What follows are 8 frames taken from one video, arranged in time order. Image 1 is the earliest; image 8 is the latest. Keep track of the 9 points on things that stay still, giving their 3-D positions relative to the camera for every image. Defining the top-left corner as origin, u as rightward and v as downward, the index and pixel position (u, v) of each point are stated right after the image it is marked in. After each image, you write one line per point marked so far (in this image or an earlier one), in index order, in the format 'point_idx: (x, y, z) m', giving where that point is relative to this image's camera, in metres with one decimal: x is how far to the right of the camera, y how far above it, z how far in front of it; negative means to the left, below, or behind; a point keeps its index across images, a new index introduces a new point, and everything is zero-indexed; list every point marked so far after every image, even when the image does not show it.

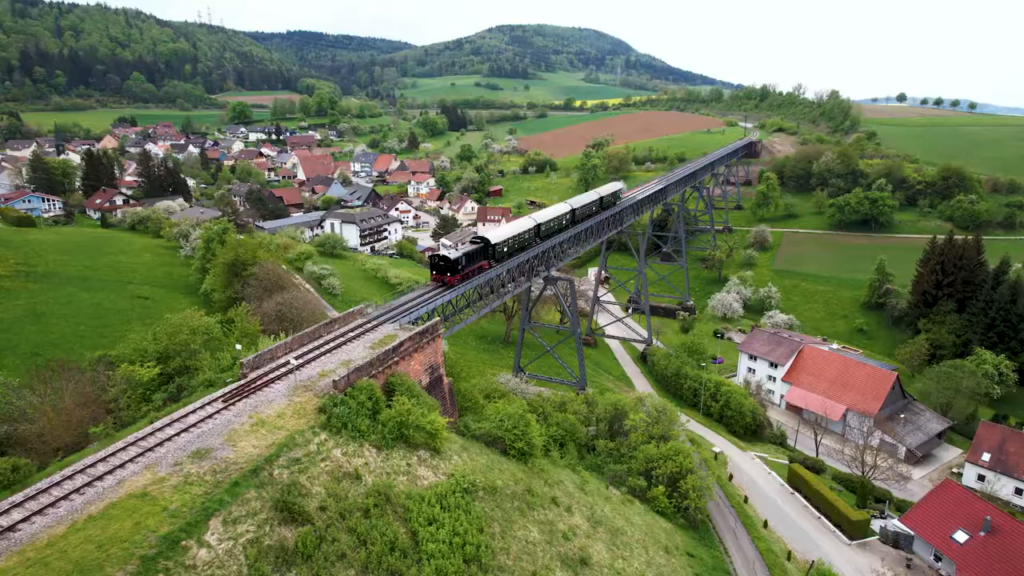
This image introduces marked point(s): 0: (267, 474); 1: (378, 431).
0: (-5.9, -4.5, +13.7) m
1: (-3.8, -4.2, +16.6) m
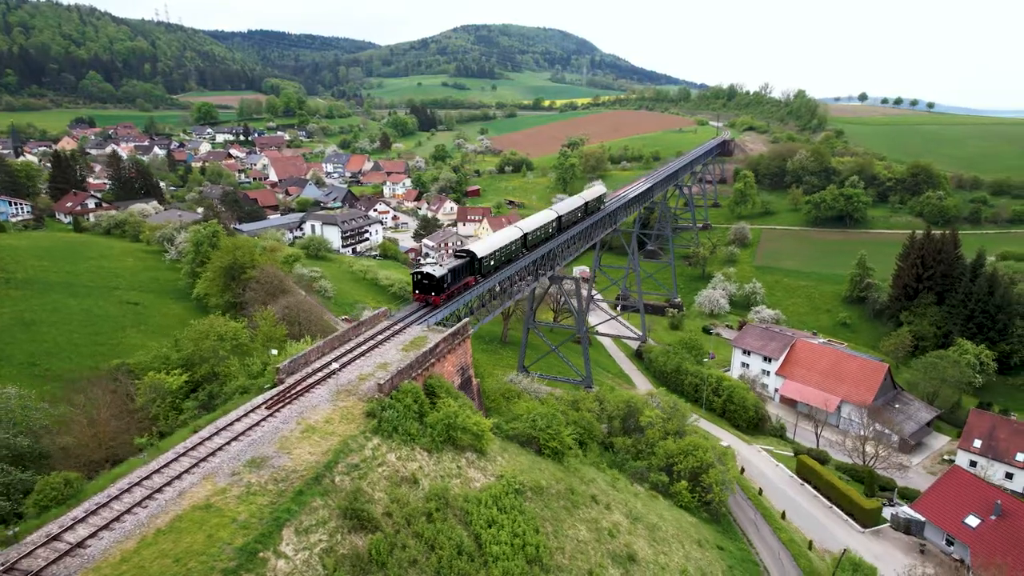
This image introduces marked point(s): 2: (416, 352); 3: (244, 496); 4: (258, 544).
0: (-4.3, -4.6, +13.4) m
1: (-2.4, -4.2, +16.3) m
2: (-3.5, -2.4, +19.4) m
3: (-5.9, -4.6, +12.5) m
4: (-5.0, -5.1, +11.3) m
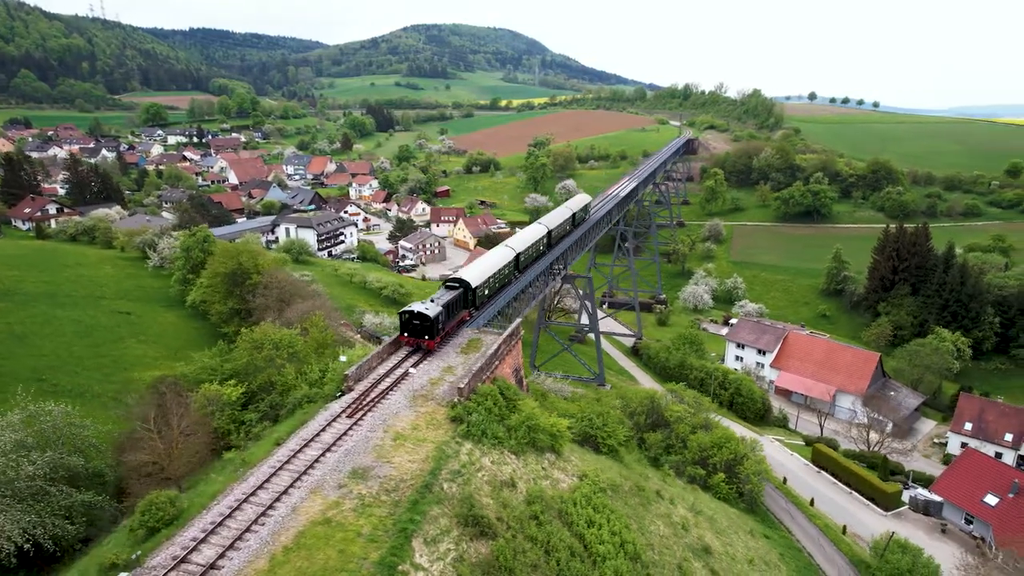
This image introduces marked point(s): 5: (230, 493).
0: (-1.6, -4.6, +13.1) m
1: (0.0, -4.2, +16.1) m
2: (-1.4, -2.4, +19.1) m
3: (-3.2, -4.7, +12.1) m
4: (-2.2, -5.2, +10.9) m
5: (-6.2, -4.5, +12.4) m
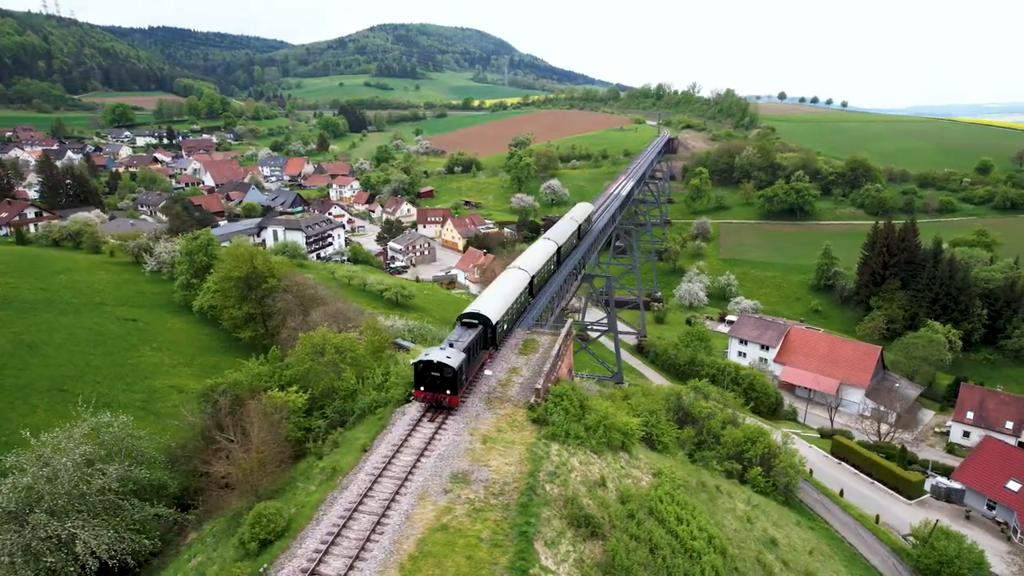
0: (+0.7, -4.6, +13.0) m
1: (+2.3, -4.2, +16.1) m
2: (+0.7, -2.4, +19.0) m
3: (-0.8, -4.7, +11.9) m
4: (+0.2, -5.2, +10.8) m
5: (-3.8, -4.6, +12.1) m
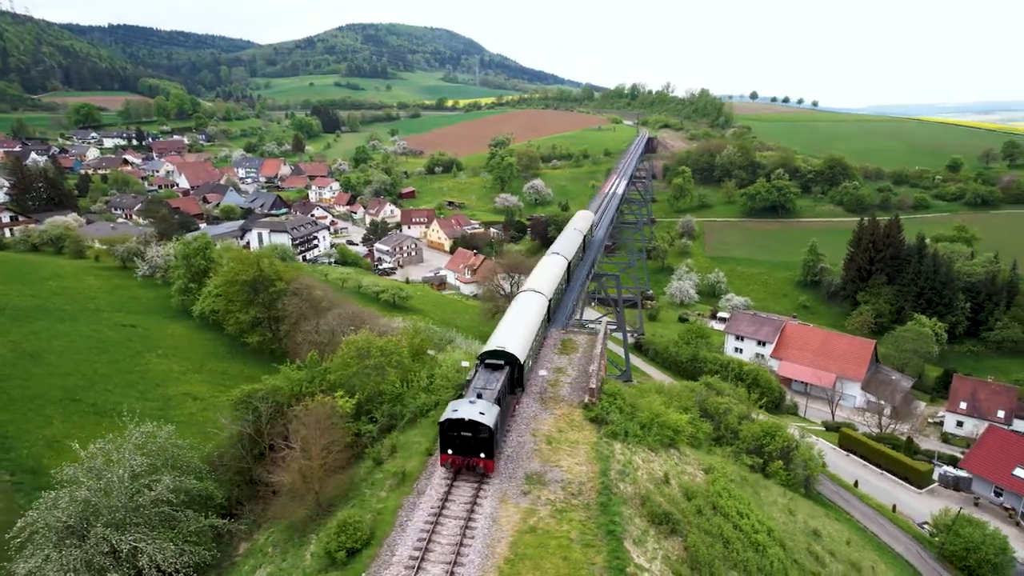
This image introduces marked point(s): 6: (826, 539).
0: (+2.4, -4.6, +13.0) m
1: (+3.8, -4.2, +16.2) m
2: (+2.2, -2.4, +19.0) m
3: (+0.9, -4.7, +11.9) m
4: (+2.0, -5.2, +10.8) m
5: (-2.0, -4.7, +12.0) m
6: (+10.4, -8.3, +18.7) m
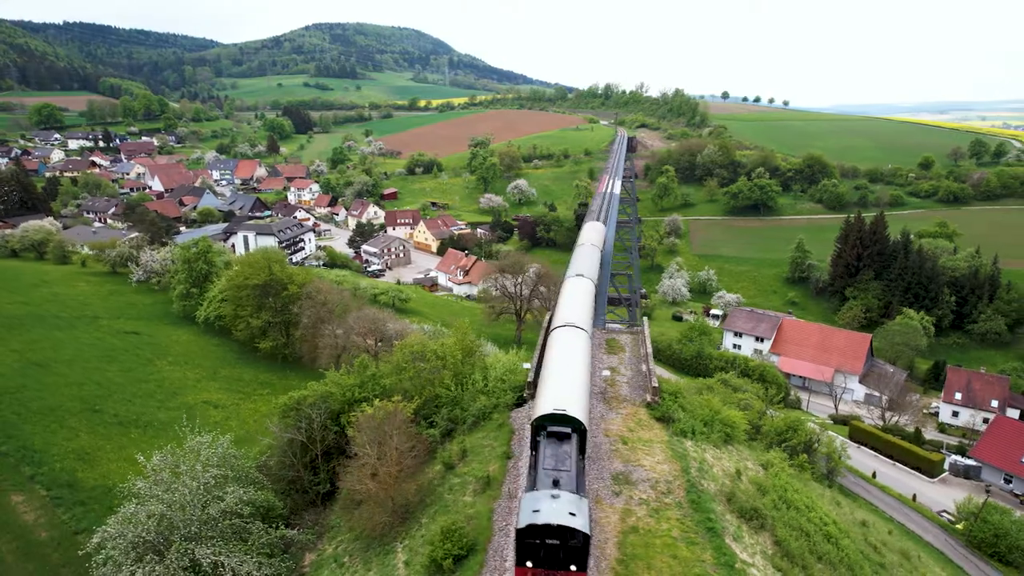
0: (+4.4, -4.6, +13.1) m
1: (+5.7, -4.1, +16.3) m
2: (+3.8, -2.4, +19.1) m
3: (+3.0, -4.7, +11.9) m
4: (+4.1, -5.1, +10.9) m
5: (0.0, -4.7, +11.9) m
6: (+12.2, -8.2, +19.1) m
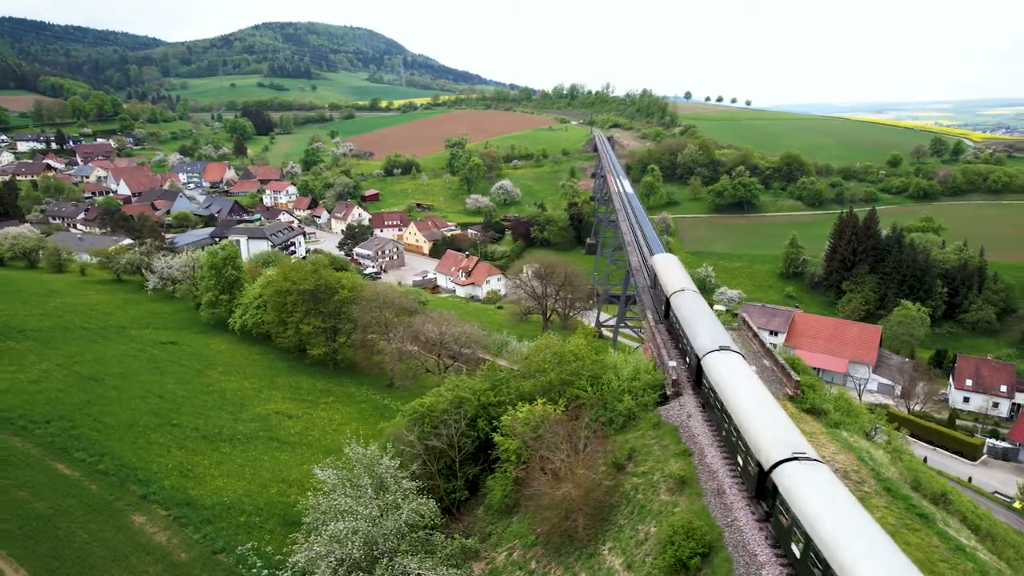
0: (+8.9, -4.5, +13.5) m
1: (+10.0, -4.0, +16.8) m
2: (+8.0, -2.3, +19.4) m
3: (+7.6, -4.7, +12.2) m
4: (+8.8, -5.1, +11.3) m
5: (+4.6, -4.7, +12.0) m
6: (+16.4, -7.9, +19.9) m
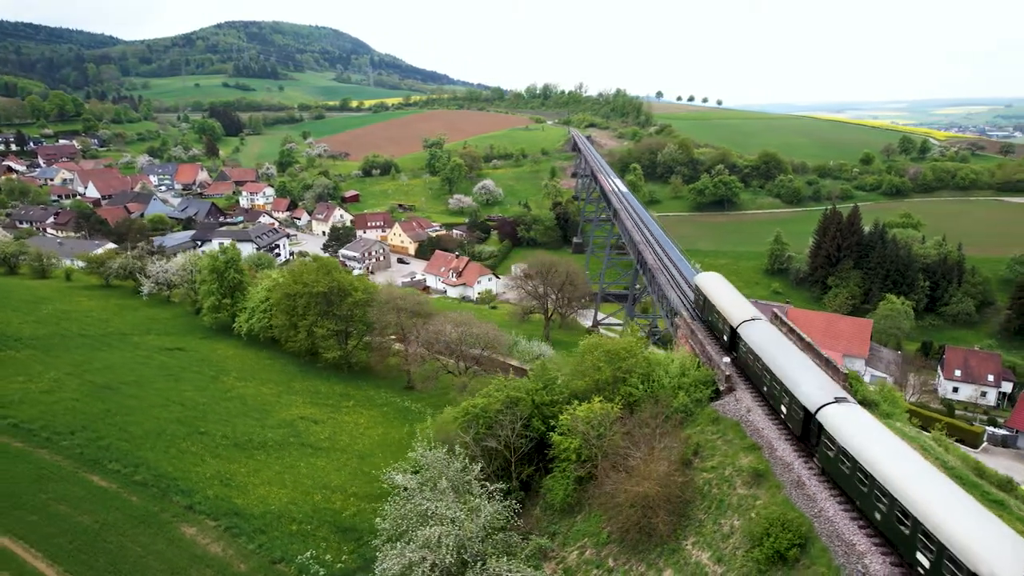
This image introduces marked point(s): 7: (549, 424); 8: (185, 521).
0: (+10.7, -4.4, +13.9) m
1: (+11.7, -3.9, +17.2) m
2: (+9.5, -2.2, +19.8) m
3: (+9.5, -4.5, +12.6) m
4: (+10.7, -4.9, +11.7) m
5: (+6.5, -4.6, +12.3) m
6: (+18.0, -7.7, +20.7) m
7: (+1.1, -4.3, +17.6) m
8: (-9.9, -7.0, +17.1) m
